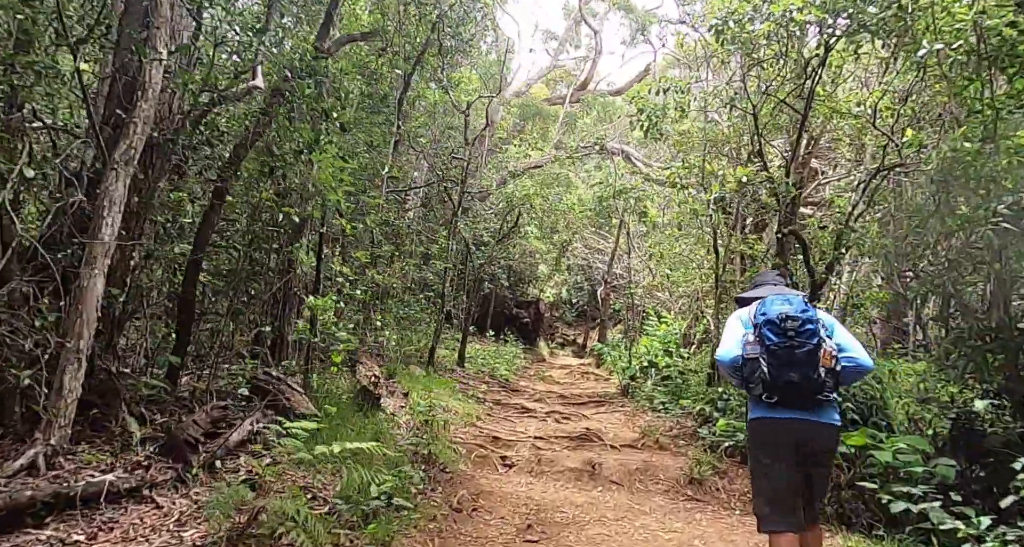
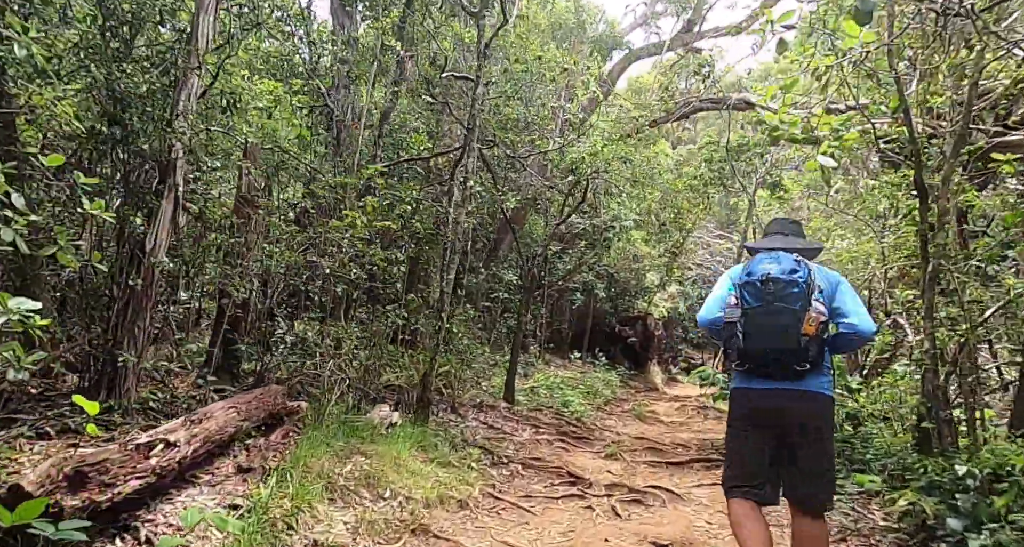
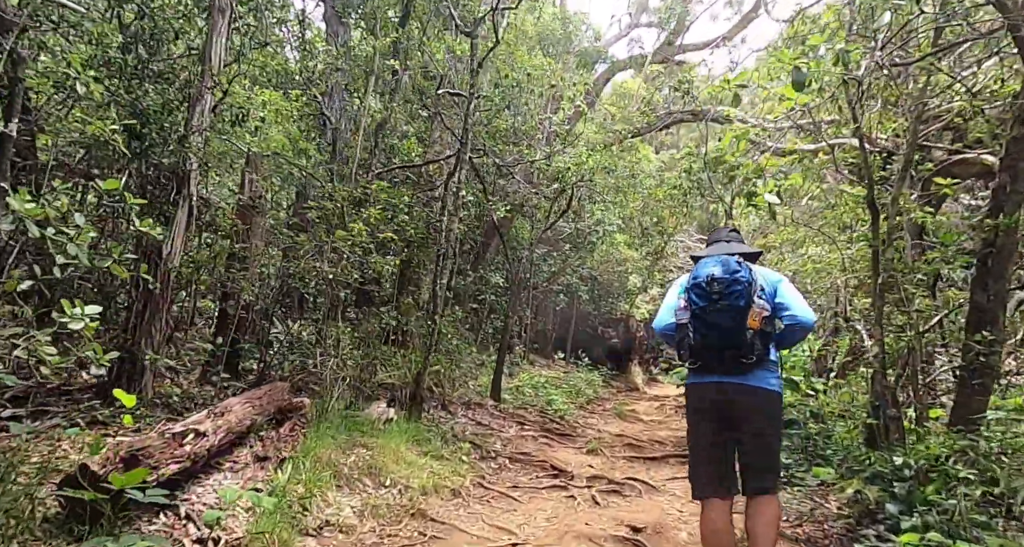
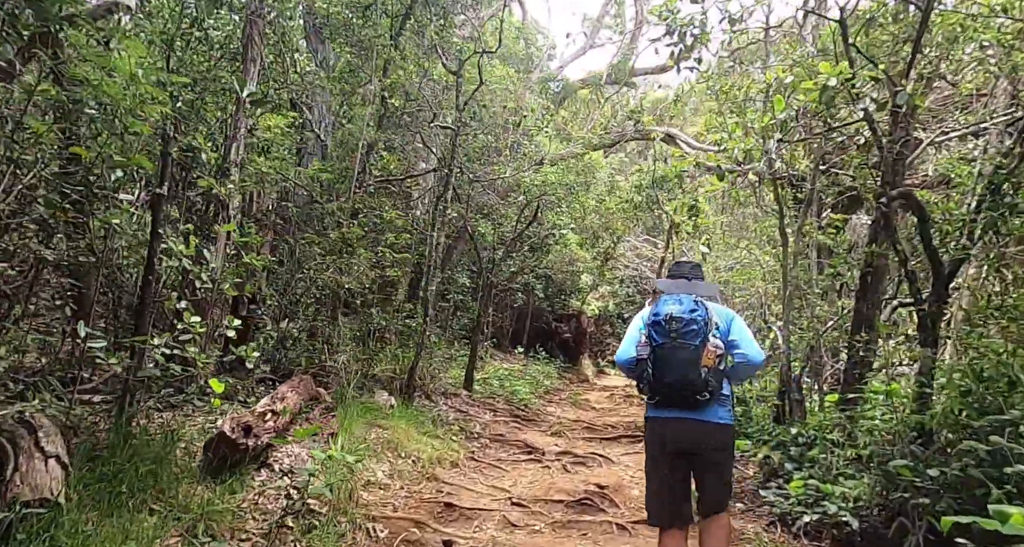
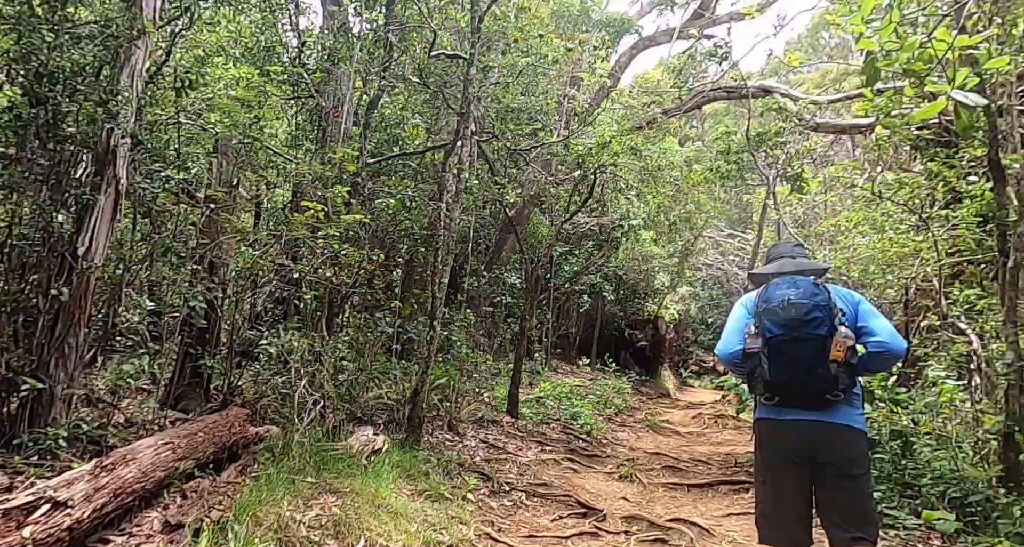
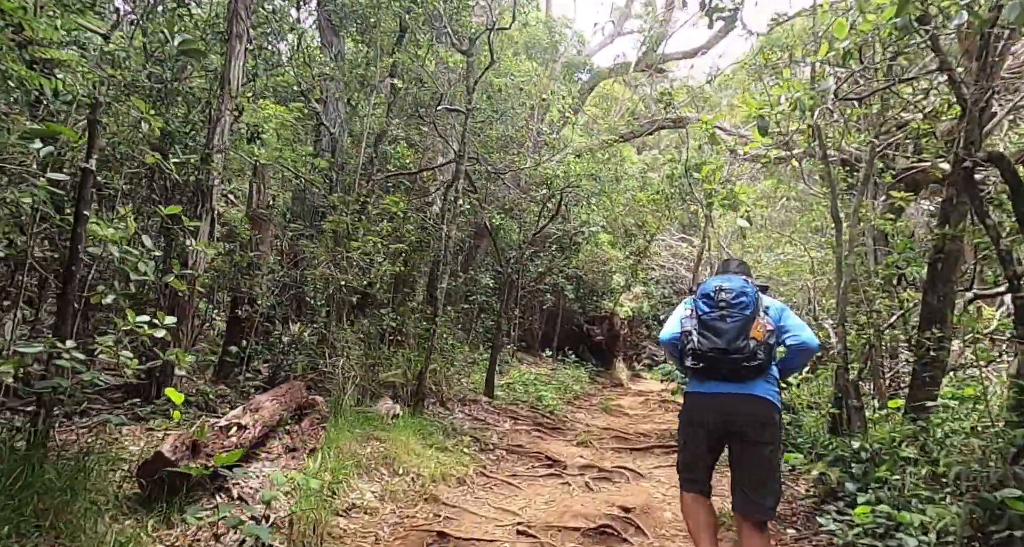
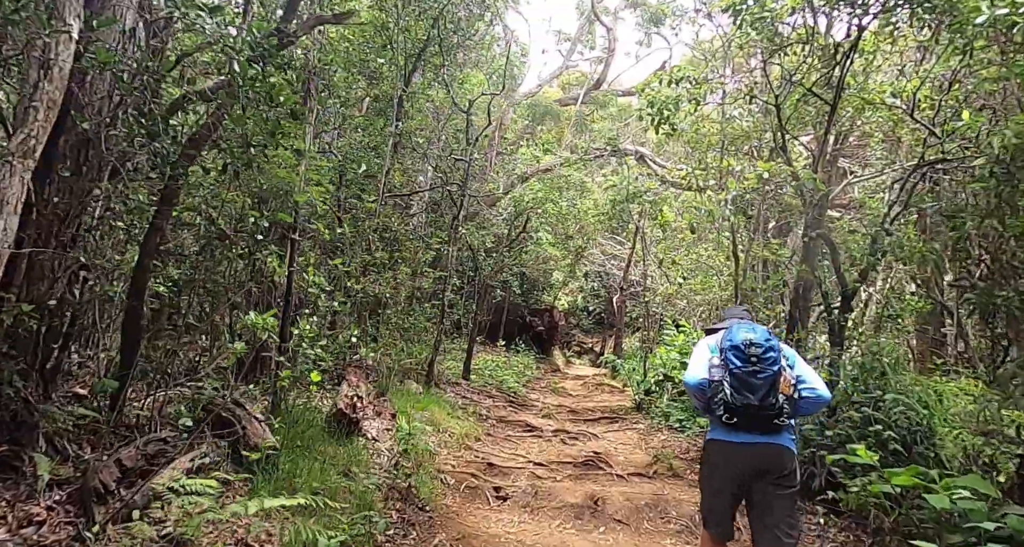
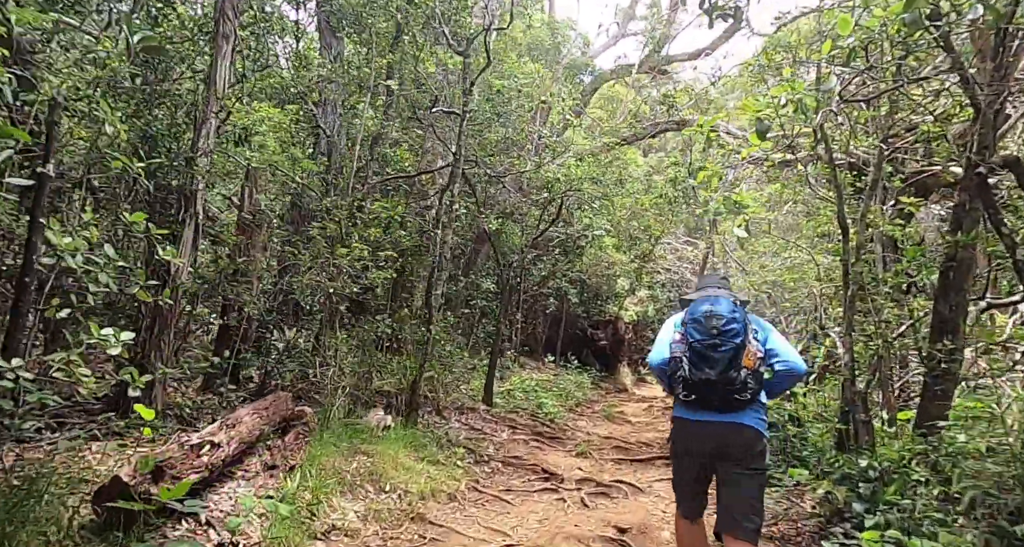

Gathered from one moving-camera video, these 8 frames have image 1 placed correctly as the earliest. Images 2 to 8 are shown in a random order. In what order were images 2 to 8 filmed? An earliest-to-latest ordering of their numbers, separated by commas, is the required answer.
7, 4, 6, 8, 3, 2, 5
